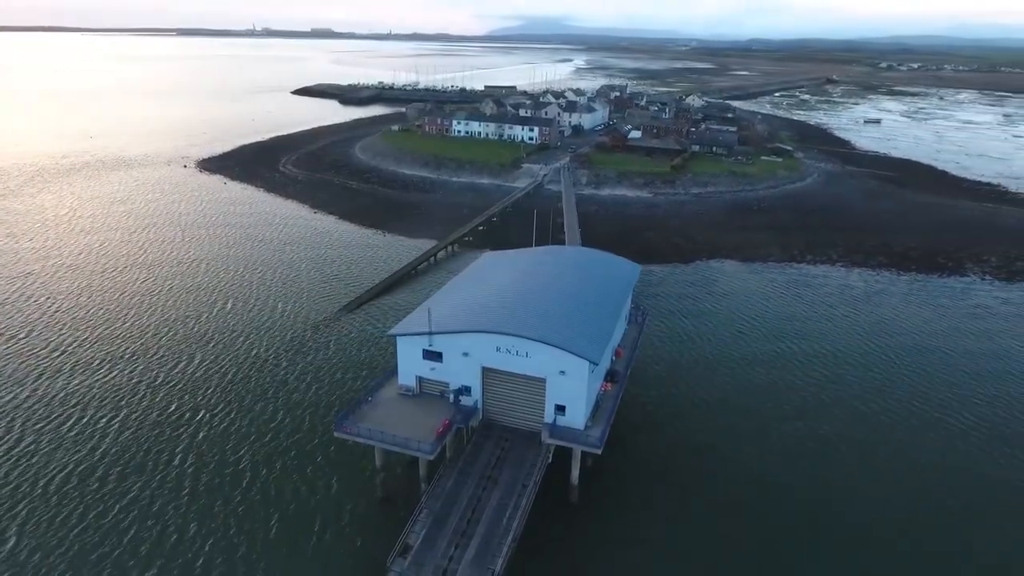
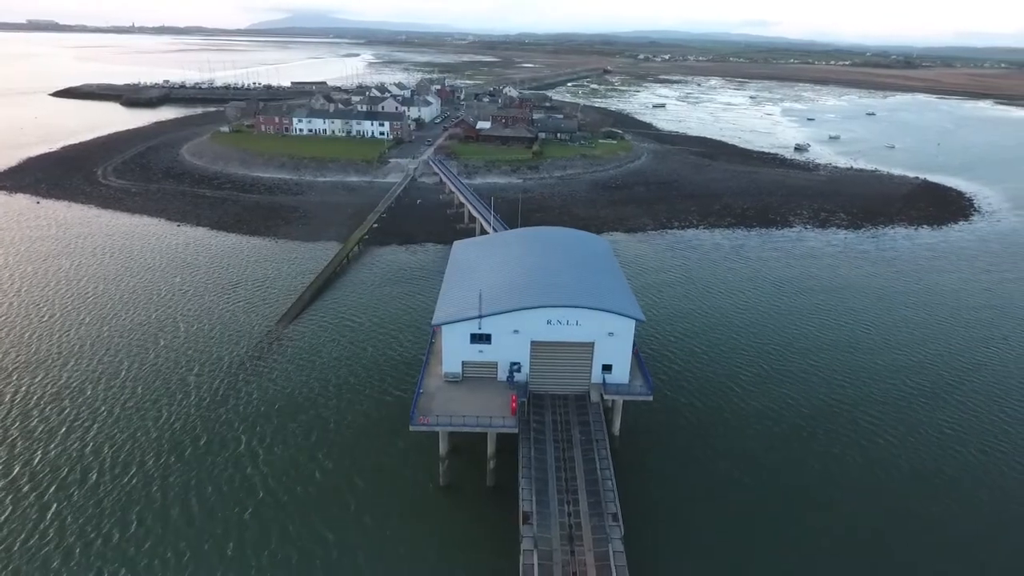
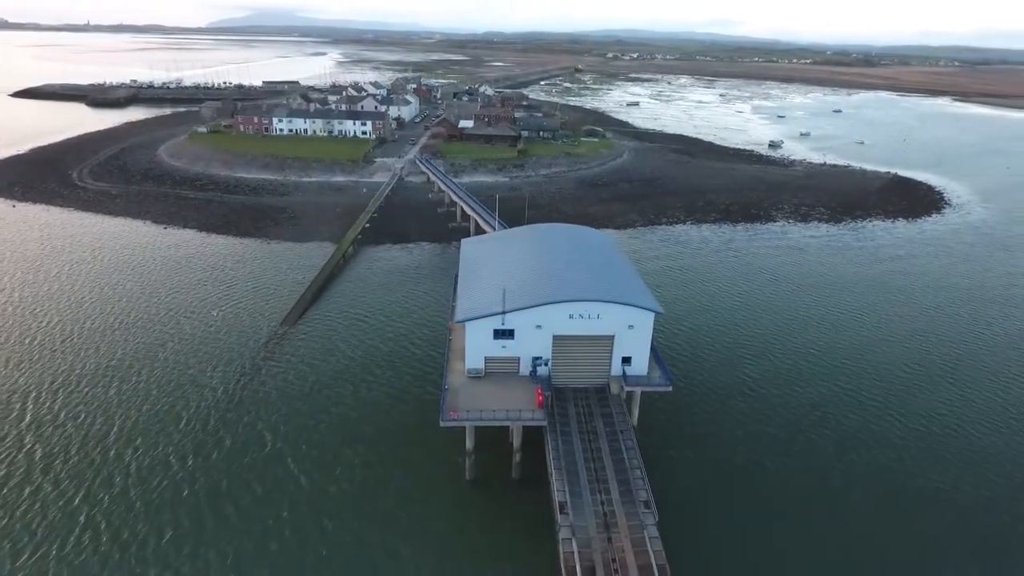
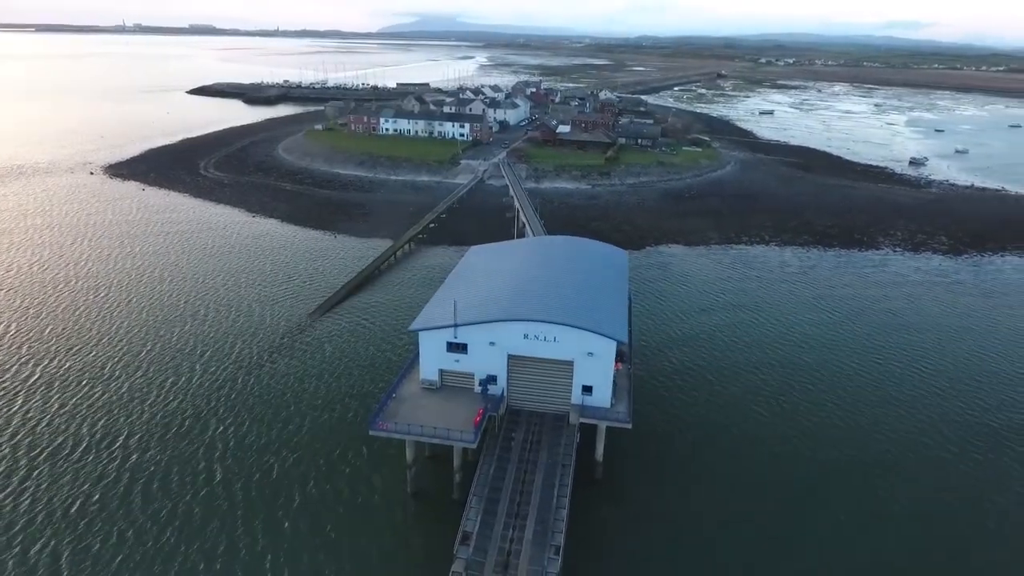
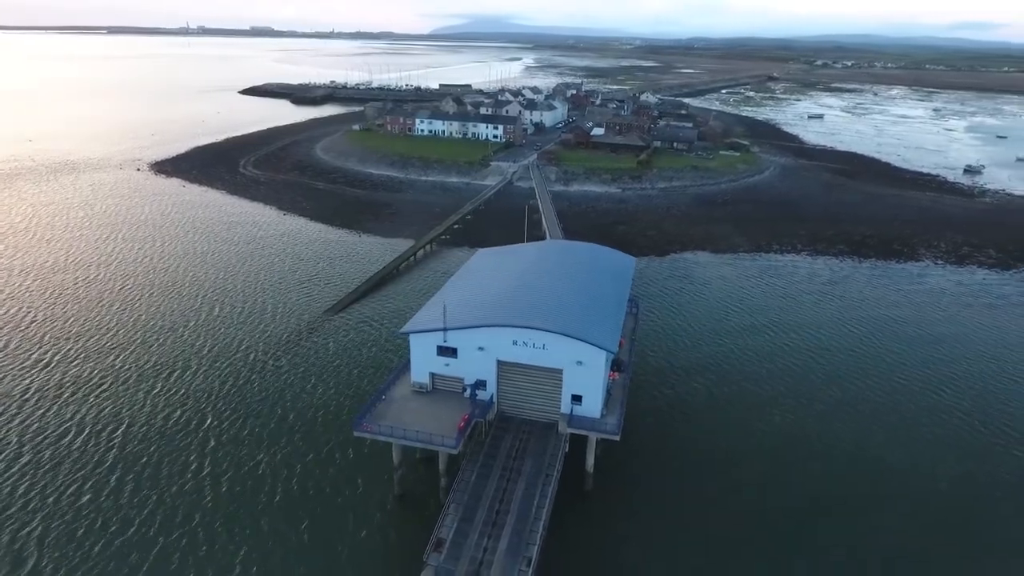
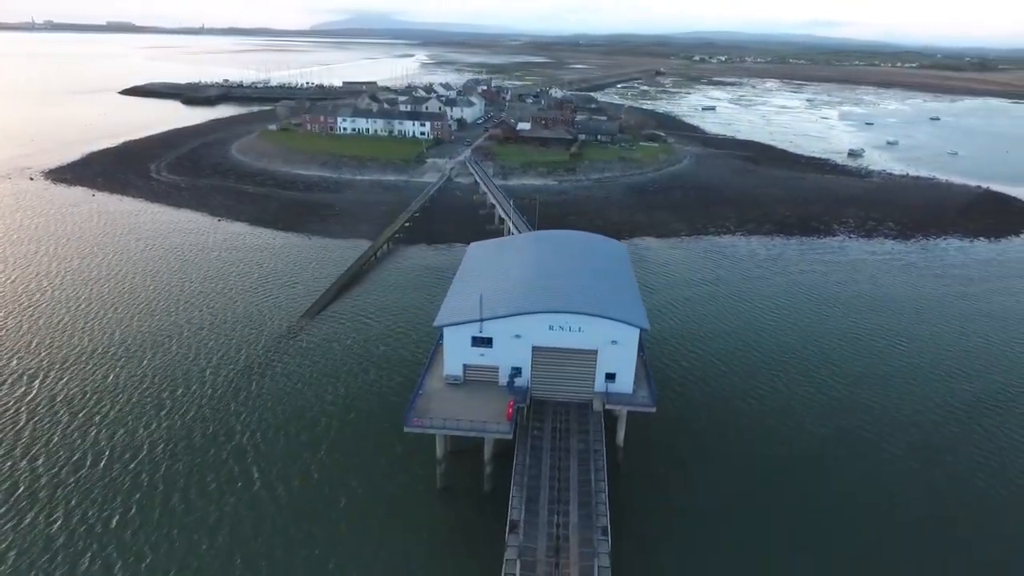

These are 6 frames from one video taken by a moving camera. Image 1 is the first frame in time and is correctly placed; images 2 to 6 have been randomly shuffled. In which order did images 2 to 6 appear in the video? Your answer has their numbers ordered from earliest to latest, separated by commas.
5, 4, 6, 2, 3
